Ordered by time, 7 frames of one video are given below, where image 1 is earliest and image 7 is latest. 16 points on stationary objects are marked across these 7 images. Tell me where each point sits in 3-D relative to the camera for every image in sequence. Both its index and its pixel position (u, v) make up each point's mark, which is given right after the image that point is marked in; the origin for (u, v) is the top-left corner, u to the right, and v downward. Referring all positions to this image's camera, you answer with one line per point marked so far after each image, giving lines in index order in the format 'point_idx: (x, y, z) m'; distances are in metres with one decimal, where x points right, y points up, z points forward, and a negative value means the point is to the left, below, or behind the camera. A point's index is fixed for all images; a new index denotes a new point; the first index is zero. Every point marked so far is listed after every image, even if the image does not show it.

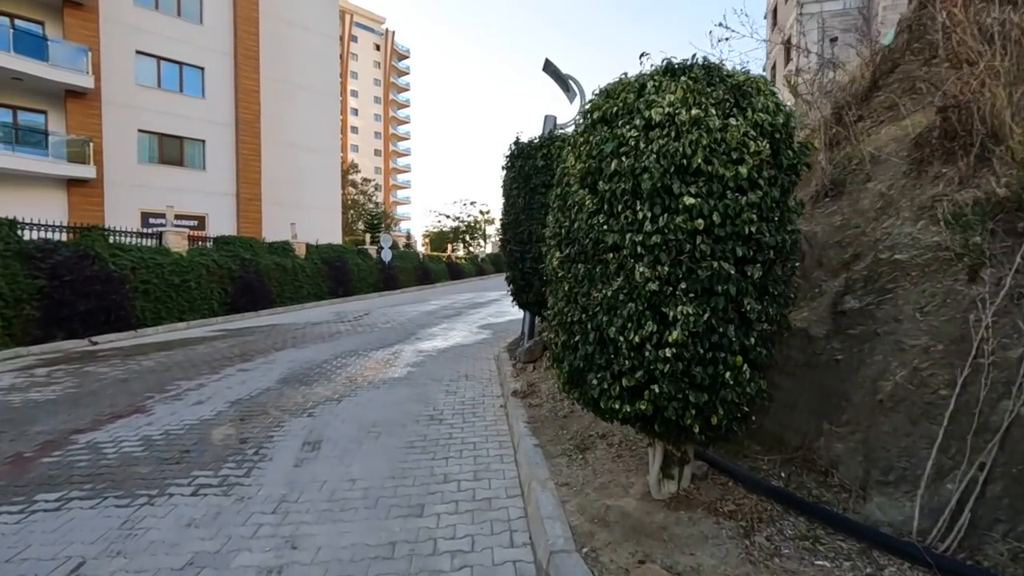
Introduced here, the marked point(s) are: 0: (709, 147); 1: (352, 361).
0: (+0.9, +0.7, +2.5) m
1: (-2.7, -1.3, +9.1) m
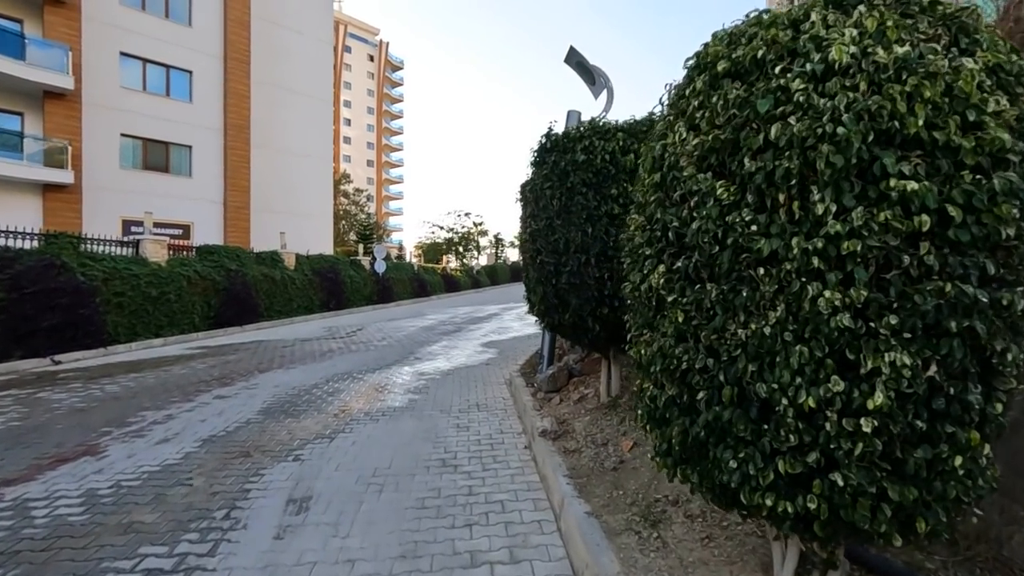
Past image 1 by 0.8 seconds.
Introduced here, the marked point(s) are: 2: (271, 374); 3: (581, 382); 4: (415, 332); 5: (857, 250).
0: (+1.3, +0.6, +1.6) m
1: (-2.5, -1.5, +8.1) m
2: (-4.1, -1.5, +9.1) m
3: (+0.8, -1.1, +6.0) m
4: (-2.7, -1.2, +14.6) m
5: (+1.0, +0.1, +1.6) m
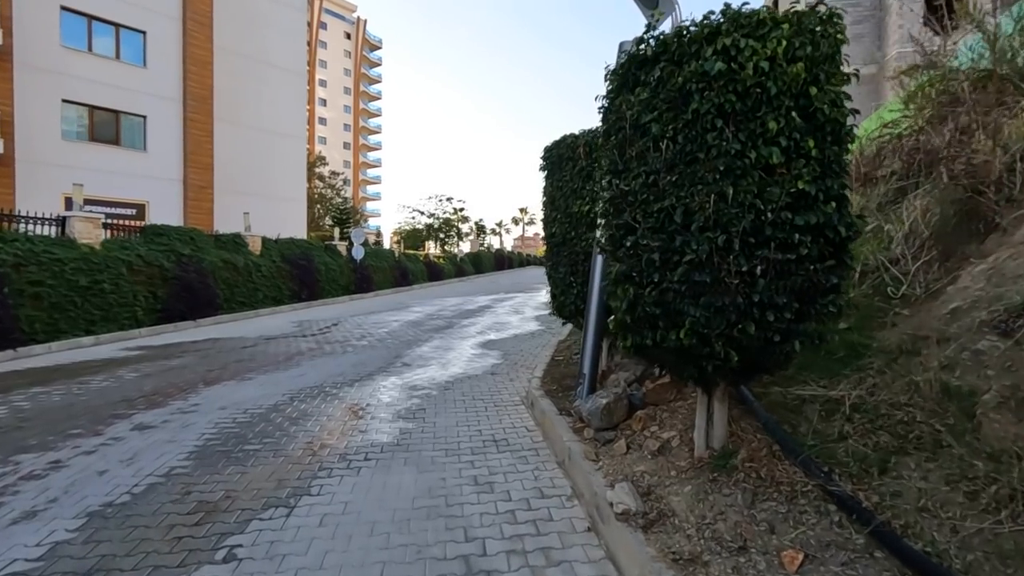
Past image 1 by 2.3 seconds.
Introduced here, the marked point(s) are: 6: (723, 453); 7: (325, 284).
0: (+1.8, +0.5, -0.2) m
1: (-2.3, -1.4, +6.2) m
2: (-3.9, -1.3, +7.1) m
3: (+1.1, -1.0, +4.3) m
4: (-2.7, -1.0, +12.7) m
5: (+1.5, 0.0, -0.2) m
6: (+1.4, -1.1, +3.4) m
7: (-6.8, +0.2, +19.4) m
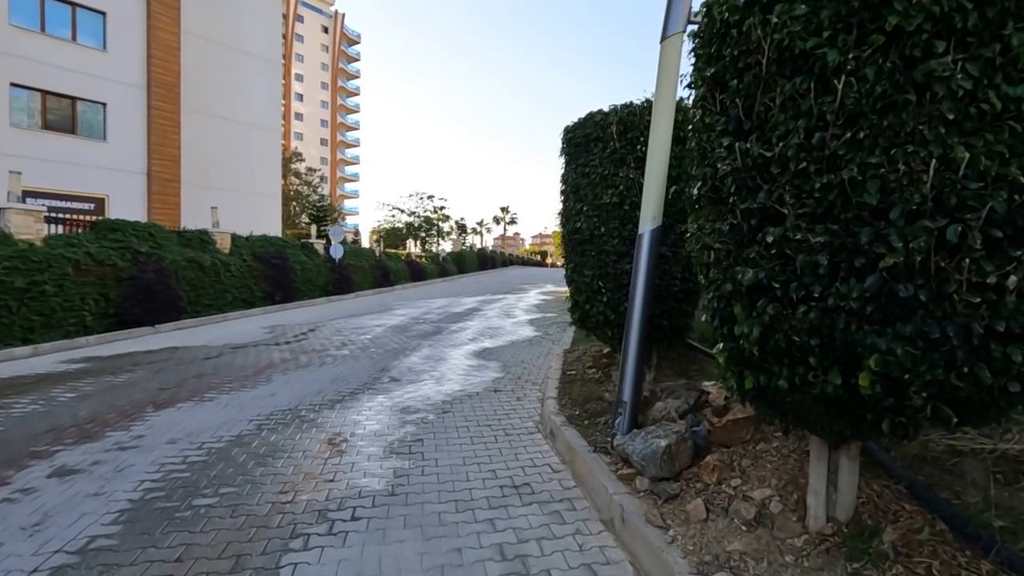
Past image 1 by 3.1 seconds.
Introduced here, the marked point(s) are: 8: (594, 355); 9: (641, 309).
0: (+2.2, +0.4, -1.1) m
1: (-2.1, -1.4, +5.1) m
2: (-3.7, -1.4, +5.9) m
3: (+1.3, -1.1, +3.3) m
4: (-2.8, -1.0, +11.6) m
5: (+1.9, 0.0, -1.2) m
6: (+1.6, -1.1, +2.5) m
7: (-7.1, +0.1, +18.1) m
8: (+1.2, -1.0, +7.7) m
9: (+1.0, -0.2, +4.3) m
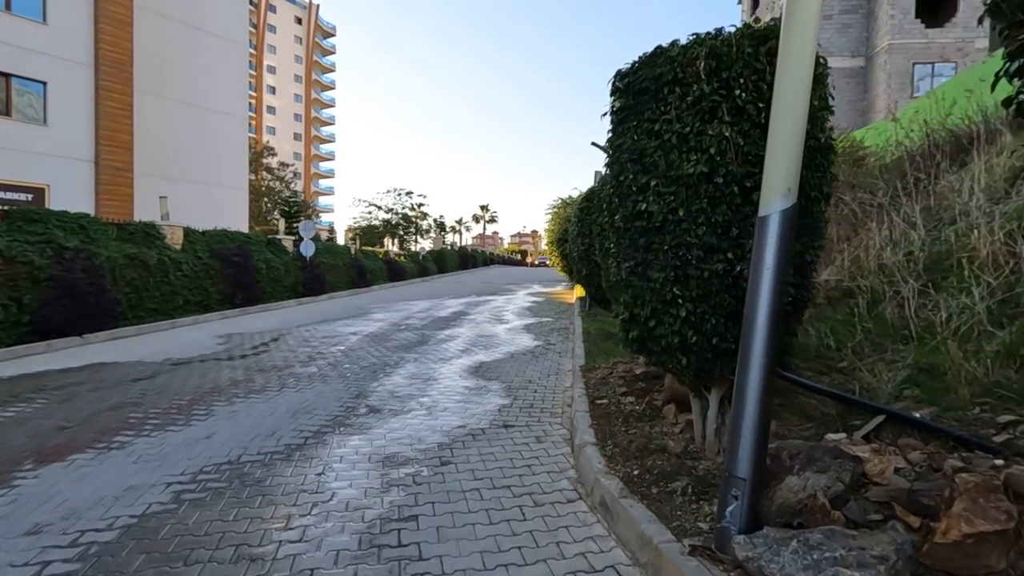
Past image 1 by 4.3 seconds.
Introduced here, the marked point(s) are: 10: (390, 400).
0: (+2.7, +0.3, -2.6) m
1: (-1.9, -1.5, +3.4) m
2: (-3.5, -1.4, +4.2) m
3: (+1.6, -1.2, +1.8) m
4: (-2.8, -1.1, +9.9) m
5: (+2.4, -0.1, -2.6) m
6: (+1.9, -1.2, +1.0) m
7: (-7.4, +0.1, +16.2) m
8: (+1.3, -1.1, +6.1) m
9: (+1.3, -0.2, +2.7) m
10: (-1.5, -1.3, +6.3) m
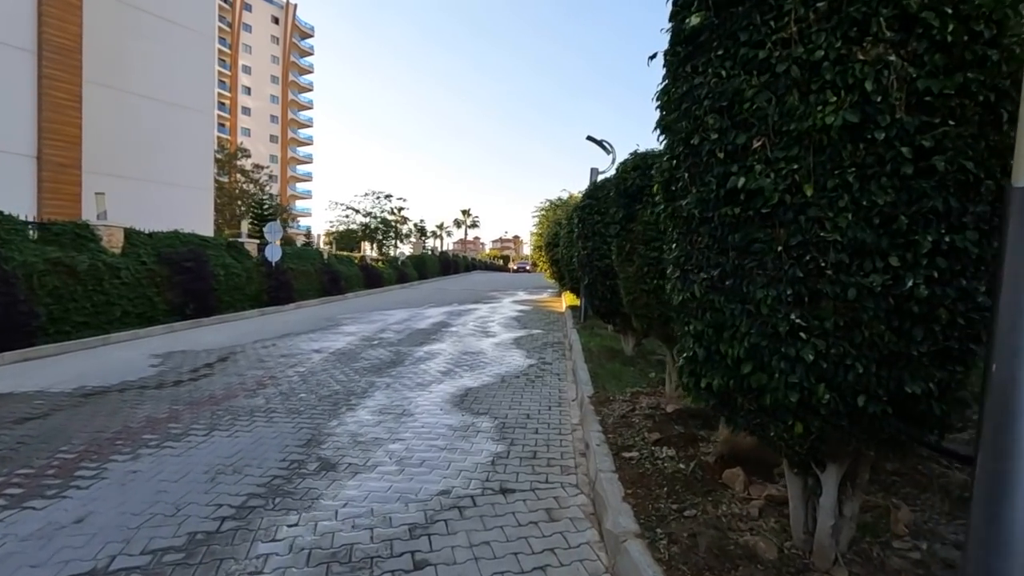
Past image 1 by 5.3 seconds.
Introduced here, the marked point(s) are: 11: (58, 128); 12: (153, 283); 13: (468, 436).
0: (+2.9, +0.3, -3.9) m
1: (-1.8, -1.6, +1.9) m
2: (-3.5, -1.5, +2.7) m
3: (+1.8, -1.3, +0.4) m
4: (-3.0, -1.2, +8.4) m
5: (+2.7, -0.1, -3.9) m
6: (+2.1, -1.3, -0.4) m
7: (-7.8, -0.1, +14.6) m
8: (+1.3, -1.2, +4.8) m
9: (+1.4, -0.3, +1.4) m
10: (-1.5, -1.5, +4.9) m
11: (-16.5, +5.8, +19.5) m
12: (-8.1, +0.1, +12.1) m
13: (-0.5, -1.5, +5.3) m
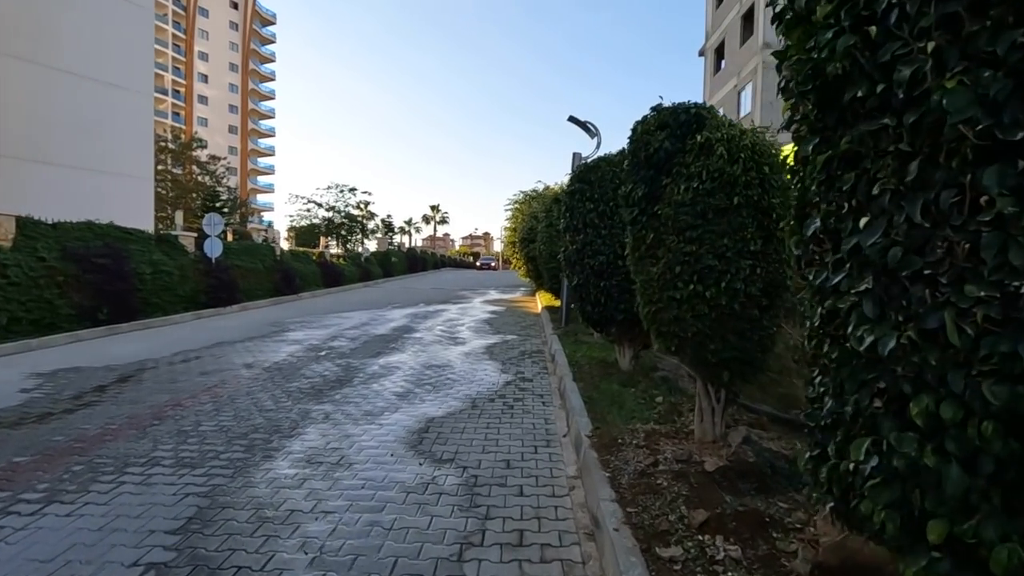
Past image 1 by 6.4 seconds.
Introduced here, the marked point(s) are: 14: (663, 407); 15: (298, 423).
0: (+3.3, +0.2, -5.2) m
1: (-1.8, -1.7, +0.3) m
2: (-3.5, -1.6, +1.0) m
3: (+1.9, -1.3, -1.0) m
4: (-3.3, -1.3, +6.7) m
5: (+3.1, -0.2, -5.3) m
6: (+2.2, -1.4, -1.7) m
7: (-8.5, -0.1, +12.6) m
8: (+1.1, -1.2, +3.4) m
9: (+1.4, -0.4, 0.0) m
10: (-1.6, -1.5, +3.3) m
11: (-17.4, +5.8, +17.0) m
12: (-8.7, +0.1, +10.1) m
13: (-0.6, -1.5, +3.8) m
14: (+1.5, -1.2, +5.4) m
15: (-2.2, -1.4, +5.5) m
